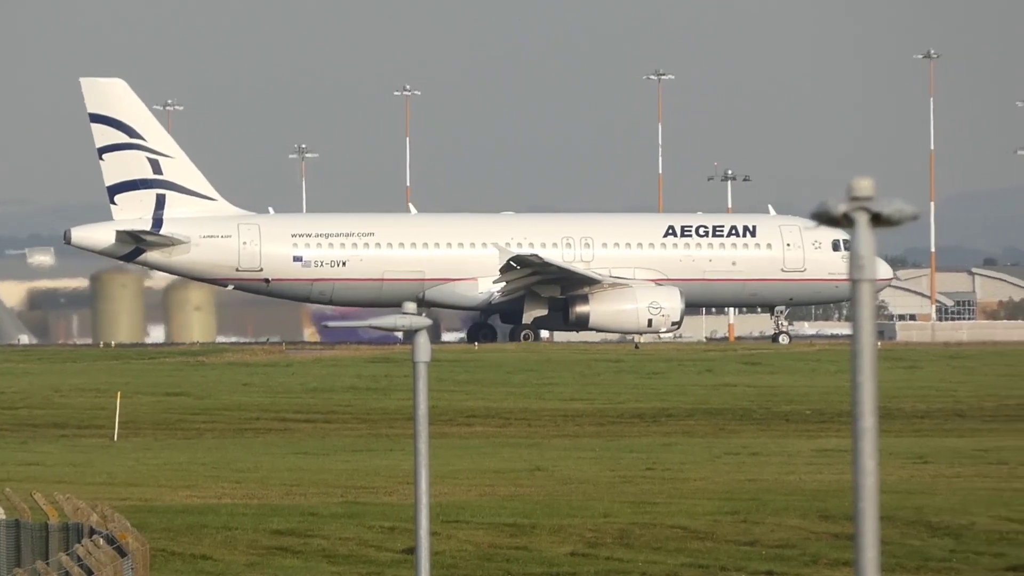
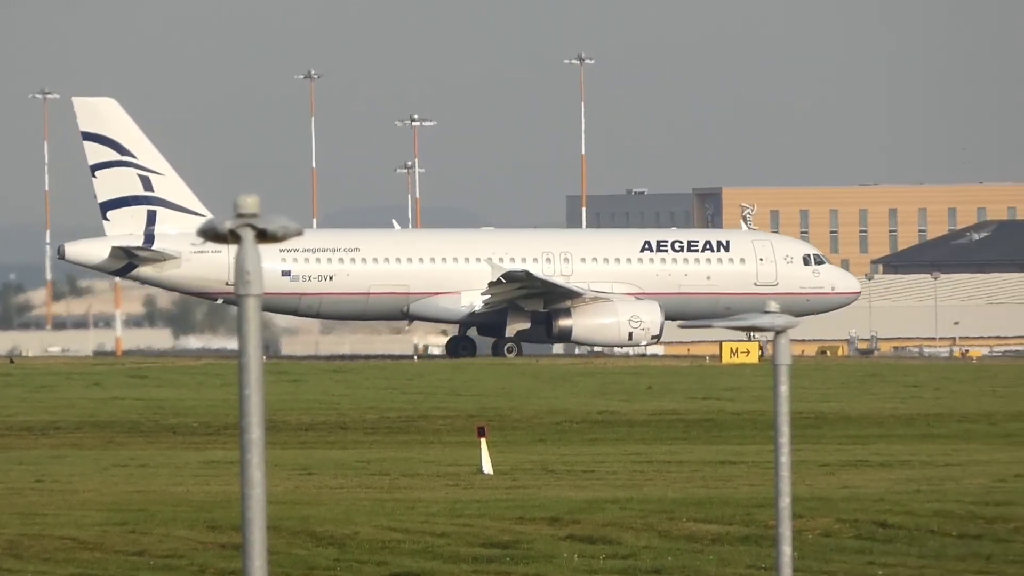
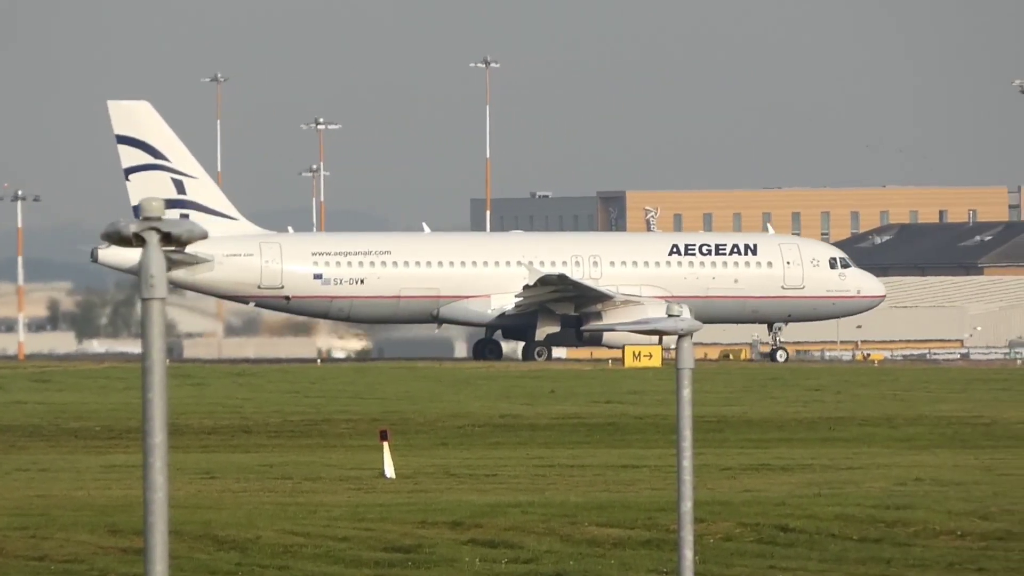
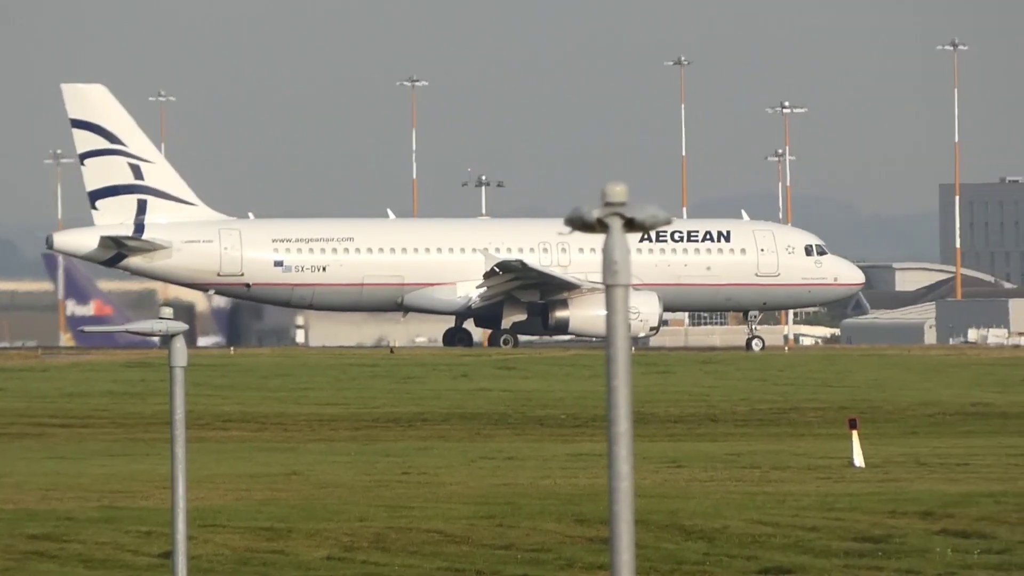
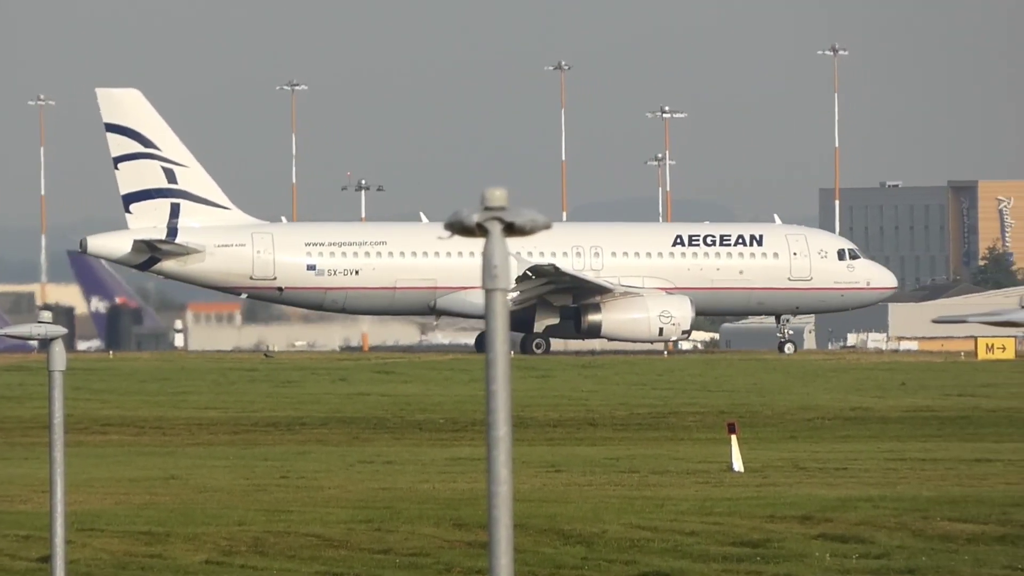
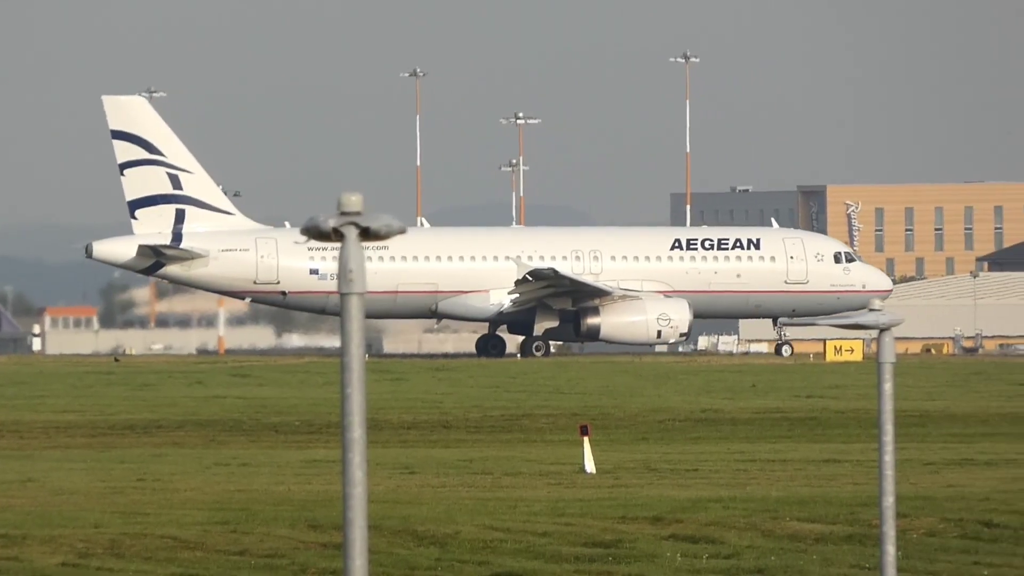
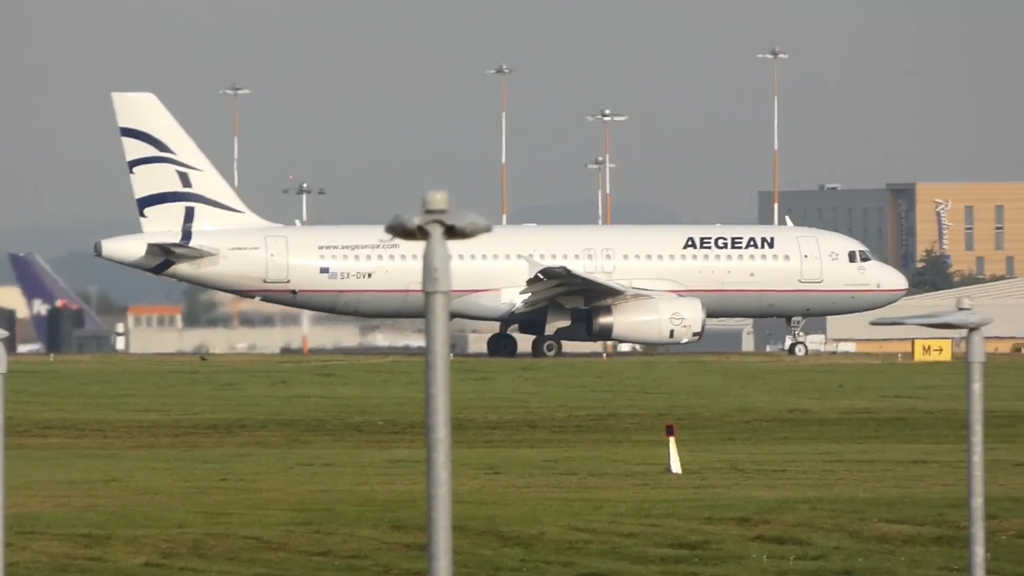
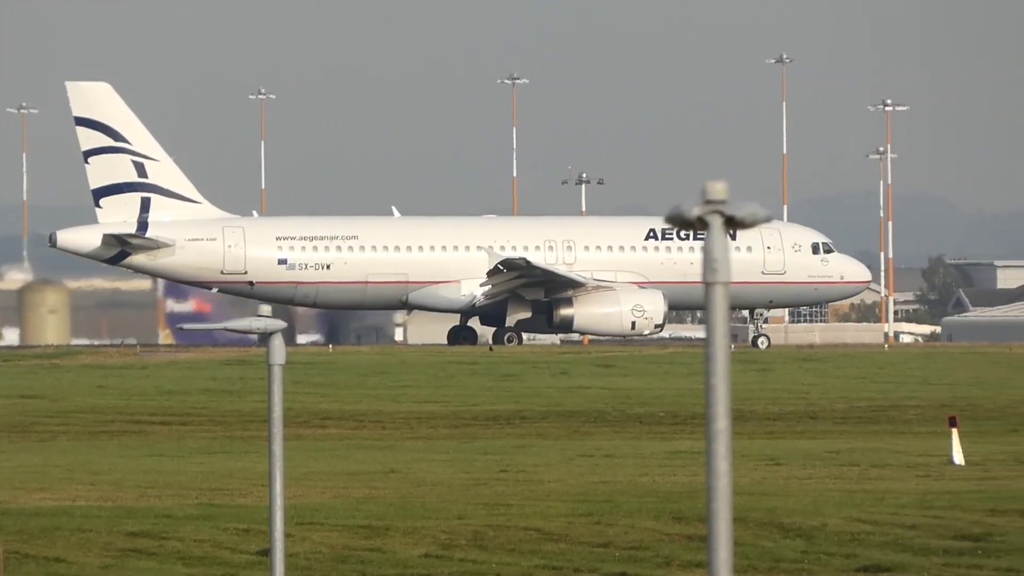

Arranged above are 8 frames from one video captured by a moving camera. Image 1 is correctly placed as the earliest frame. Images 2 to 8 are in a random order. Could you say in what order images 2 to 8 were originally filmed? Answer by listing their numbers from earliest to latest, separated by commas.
8, 4, 5, 7, 6, 2, 3
